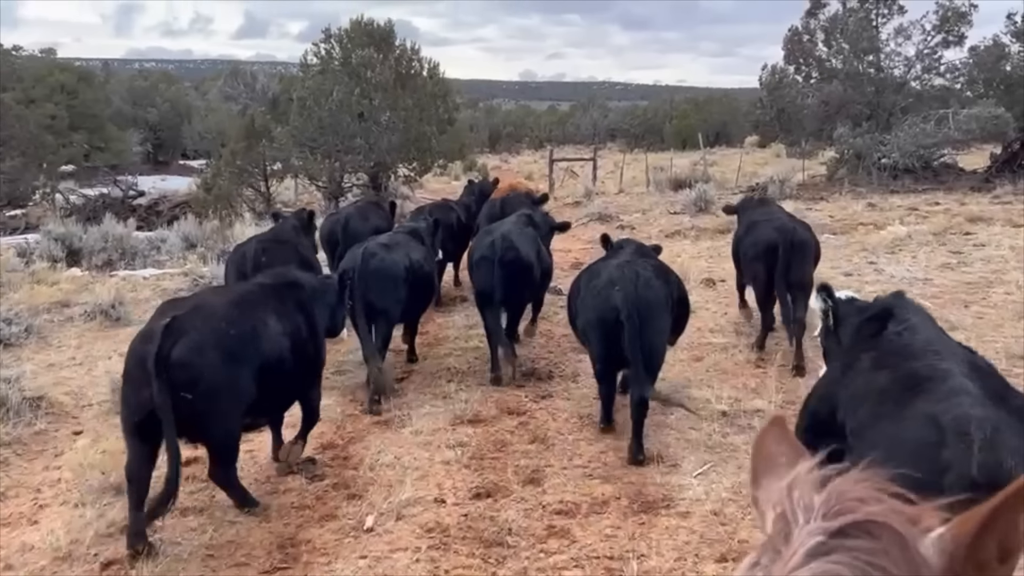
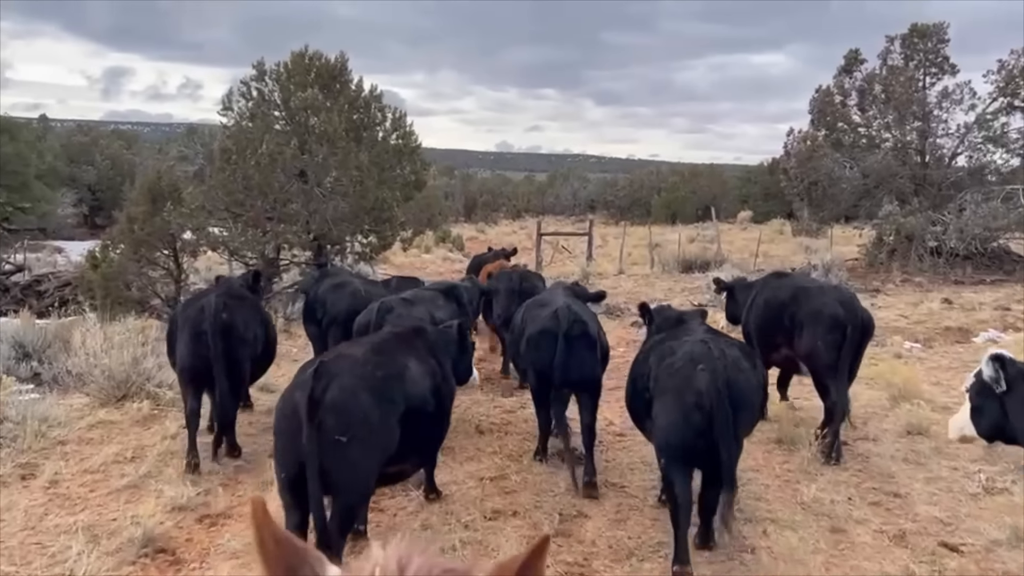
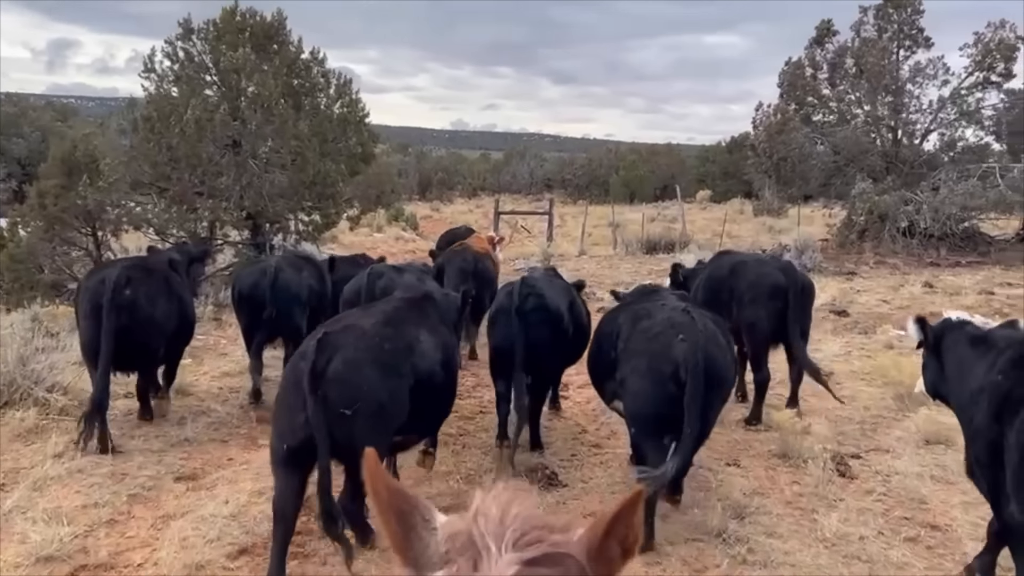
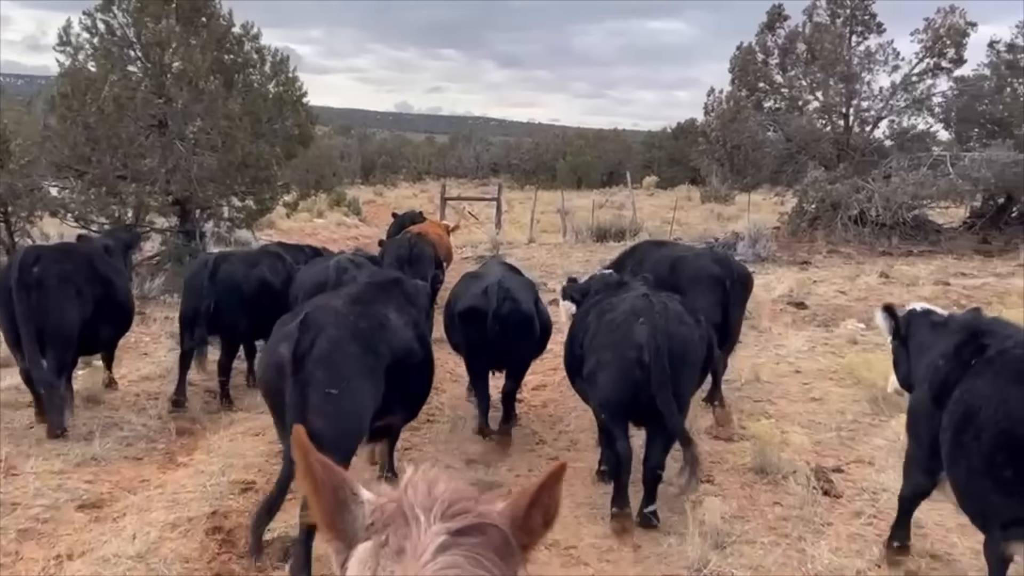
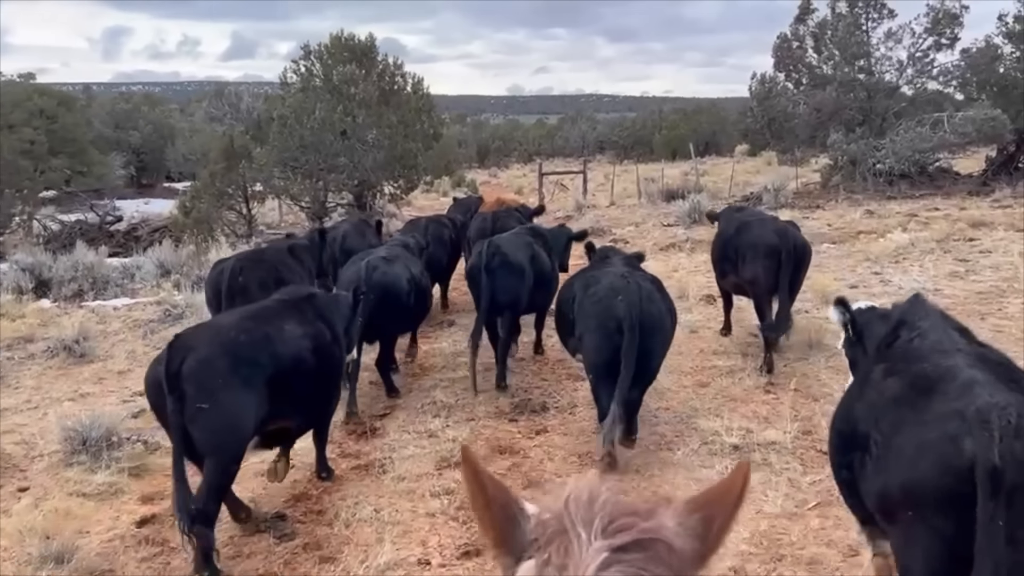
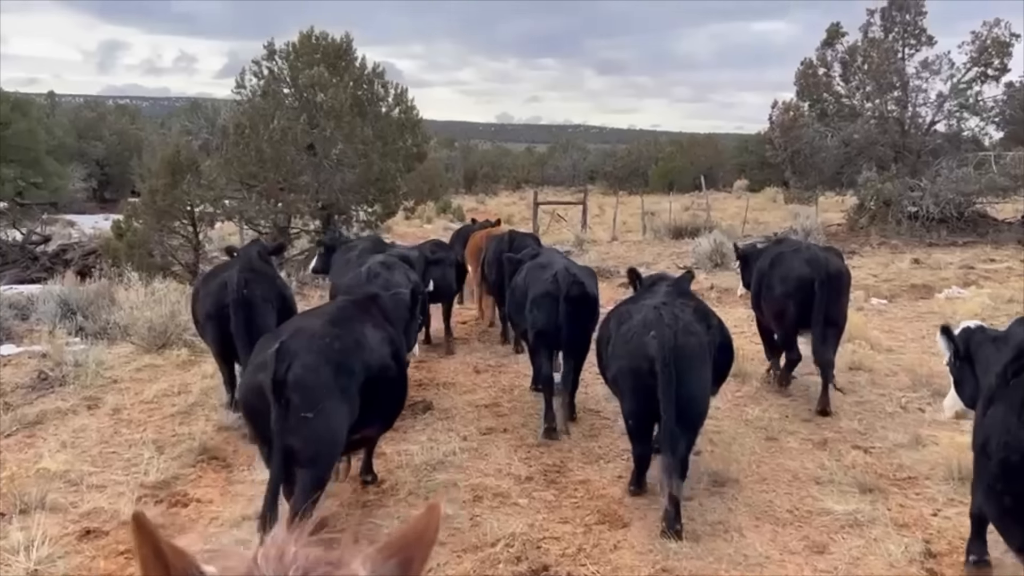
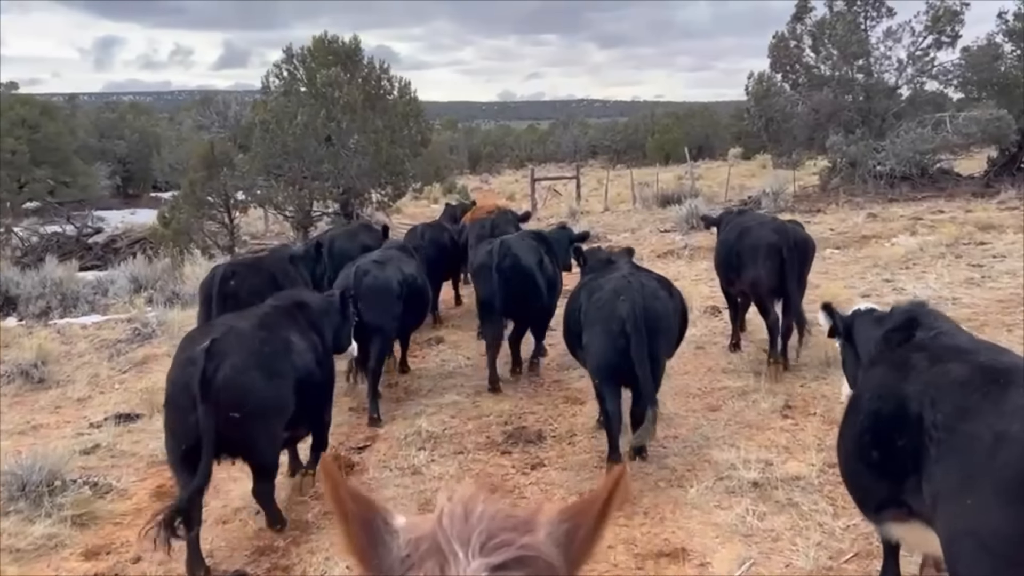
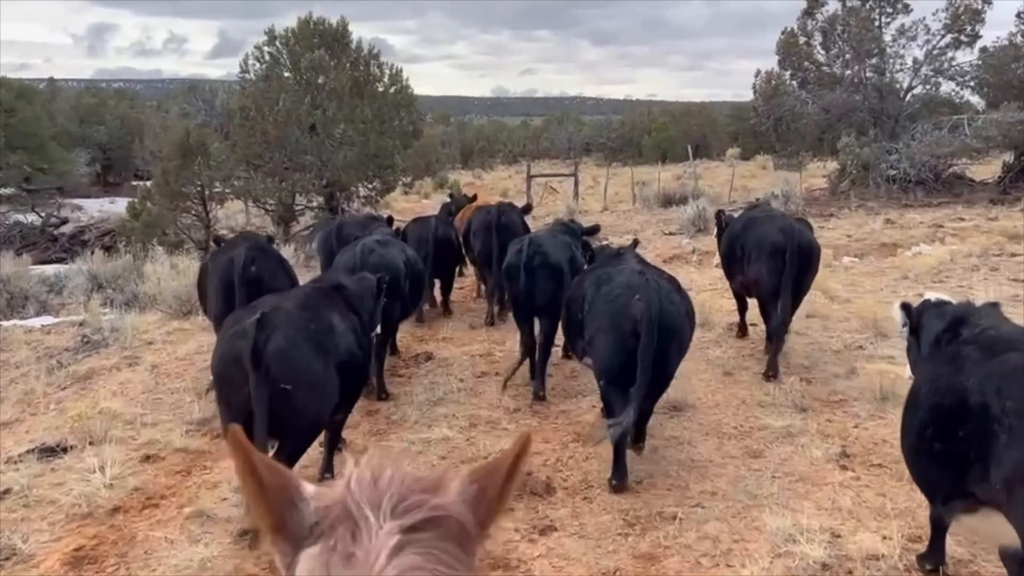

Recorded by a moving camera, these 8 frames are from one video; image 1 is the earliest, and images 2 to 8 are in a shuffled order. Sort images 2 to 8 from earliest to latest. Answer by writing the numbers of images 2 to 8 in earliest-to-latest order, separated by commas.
5, 7, 8, 6, 2, 3, 4
